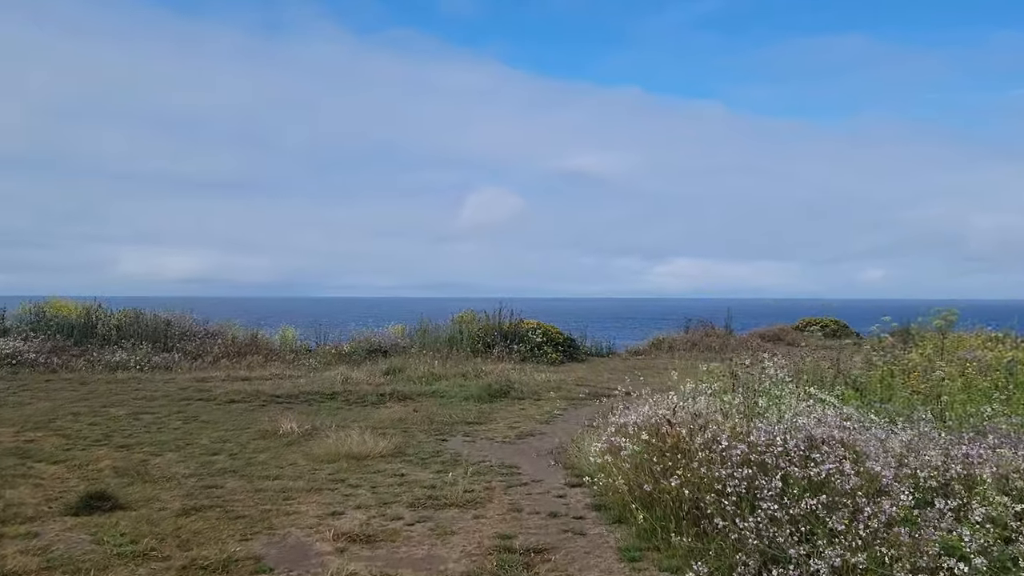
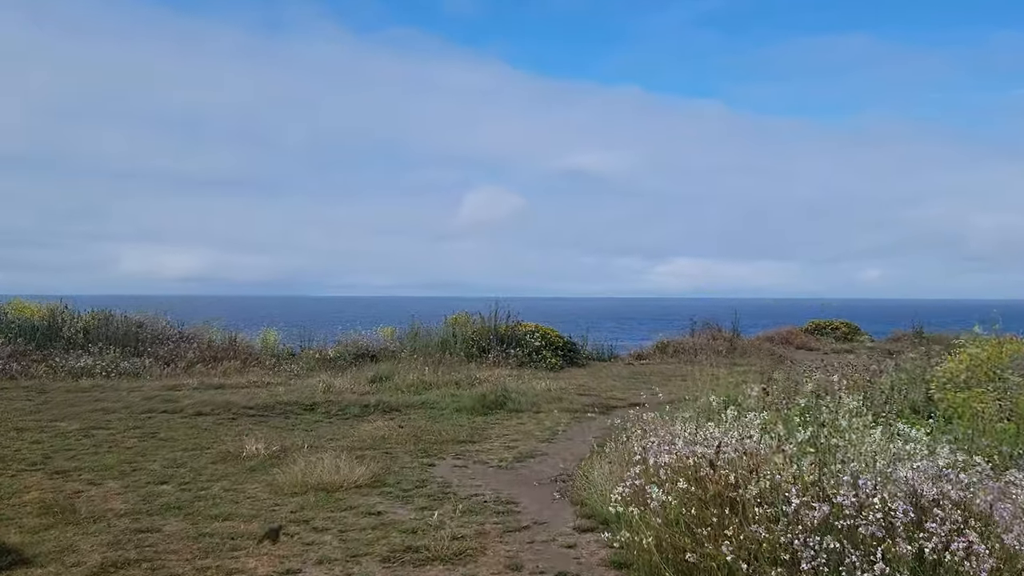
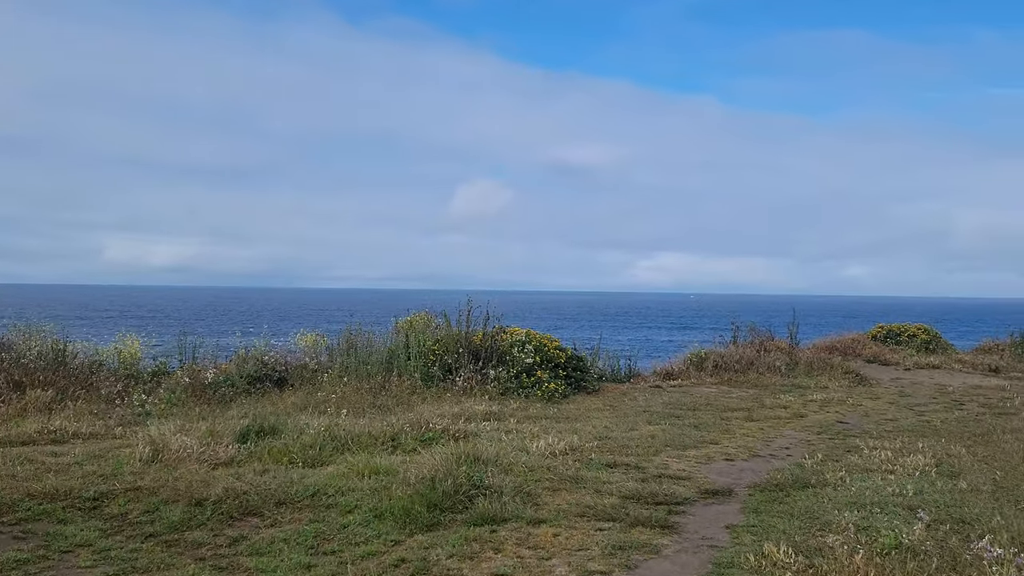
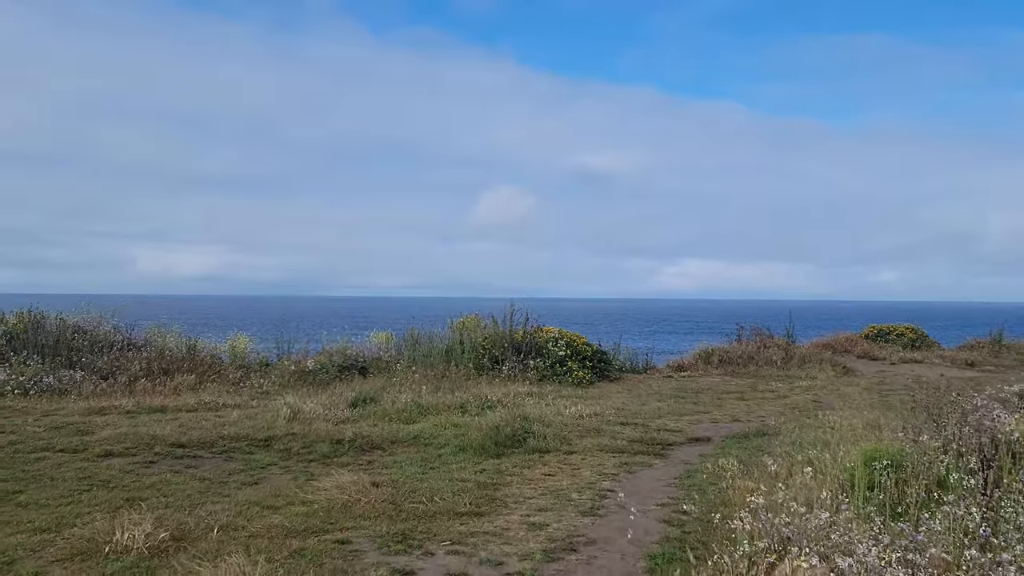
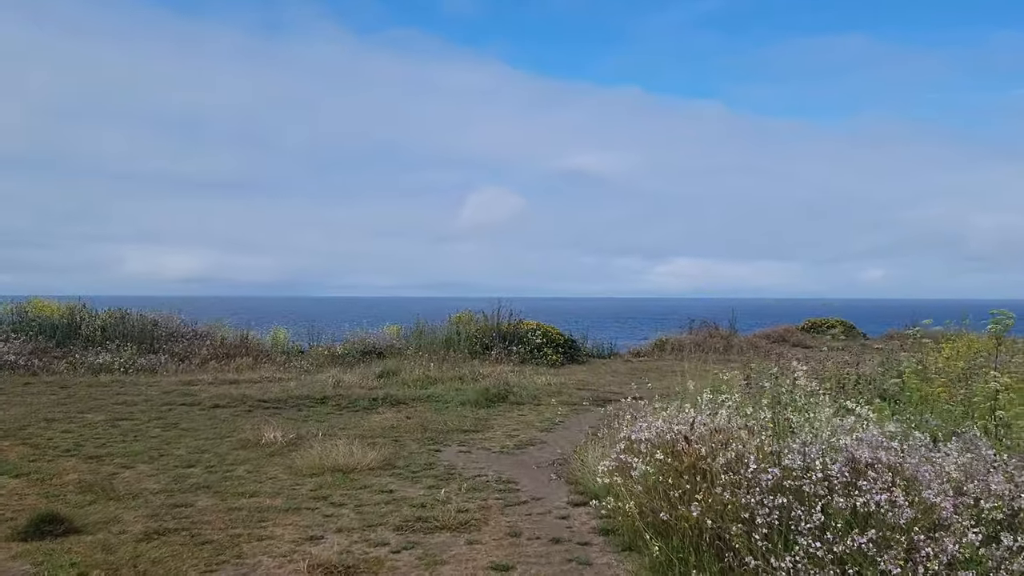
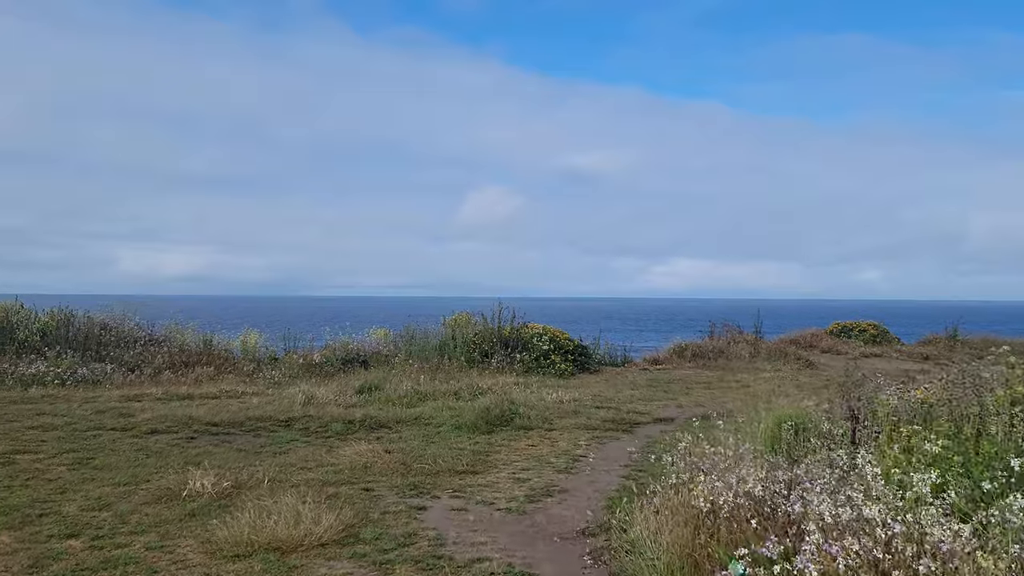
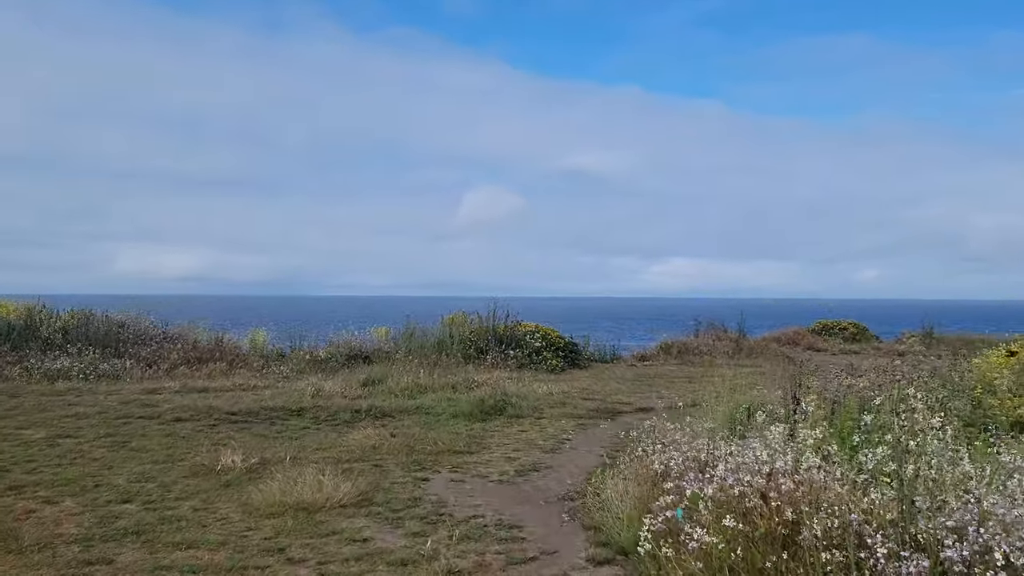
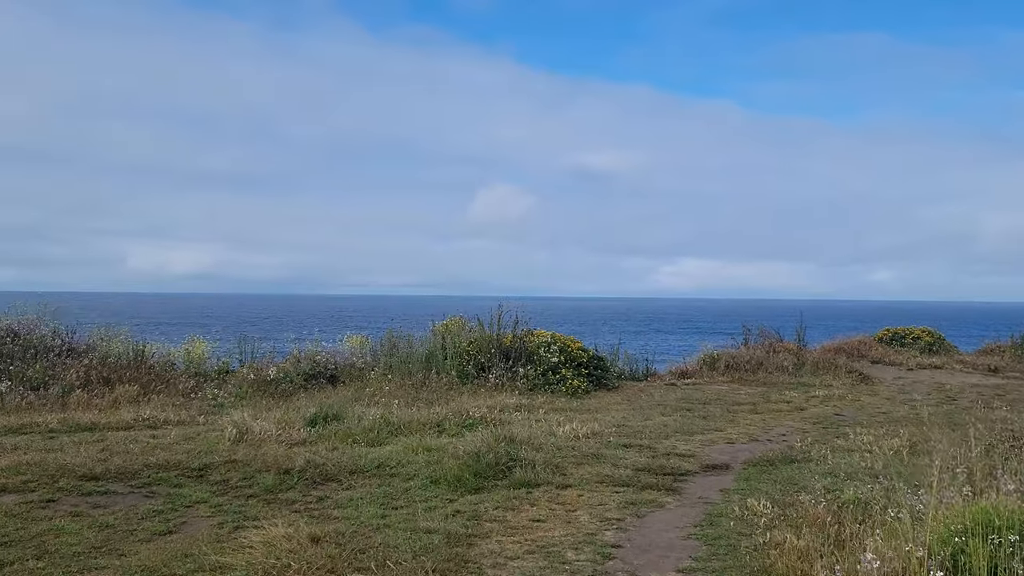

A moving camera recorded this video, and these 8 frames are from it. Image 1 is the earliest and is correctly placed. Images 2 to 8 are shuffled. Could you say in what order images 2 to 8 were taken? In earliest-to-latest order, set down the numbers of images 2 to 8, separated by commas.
5, 2, 7, 6, 4, 8, 3
